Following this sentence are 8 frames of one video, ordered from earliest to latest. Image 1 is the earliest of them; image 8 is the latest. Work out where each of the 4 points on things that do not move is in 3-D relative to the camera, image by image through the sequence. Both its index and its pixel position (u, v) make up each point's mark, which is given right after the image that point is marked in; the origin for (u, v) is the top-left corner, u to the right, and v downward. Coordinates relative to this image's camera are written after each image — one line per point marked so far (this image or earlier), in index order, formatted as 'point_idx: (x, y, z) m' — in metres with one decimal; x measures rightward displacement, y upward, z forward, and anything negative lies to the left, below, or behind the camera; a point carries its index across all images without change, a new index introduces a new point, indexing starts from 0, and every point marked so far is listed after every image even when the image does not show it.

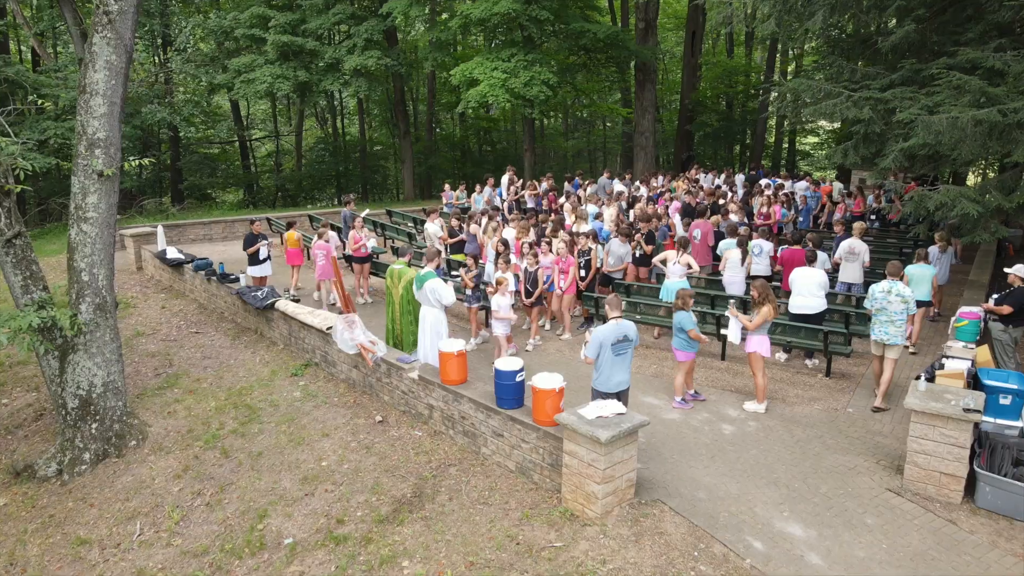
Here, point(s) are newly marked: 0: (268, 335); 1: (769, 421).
0: (-3.6, -0.7, +11.1) m
1: (+2.7, -1.4, +8.0) m
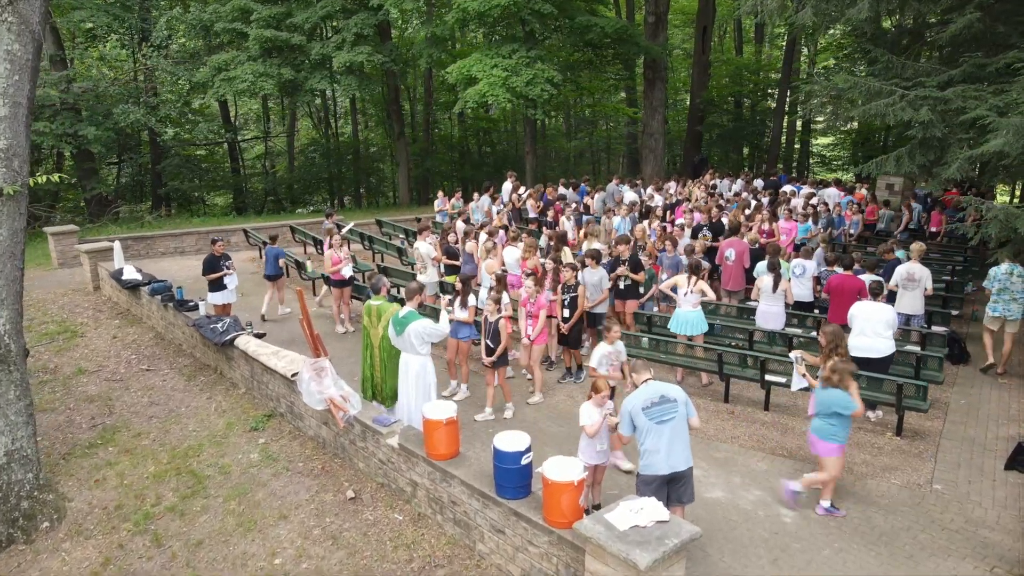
0: (-3.5, -1.1, +9.5) m
1: (+2.7, -1.8, +6.3) m
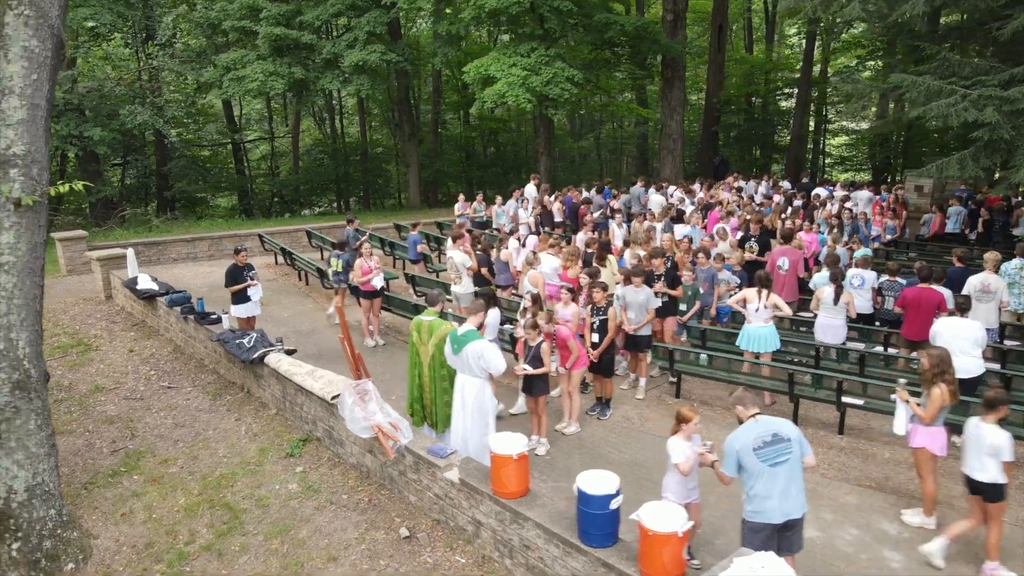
0: (-3.0, -1.3, +8.9) m
1: (+3.3, -1.9, +5.8) m
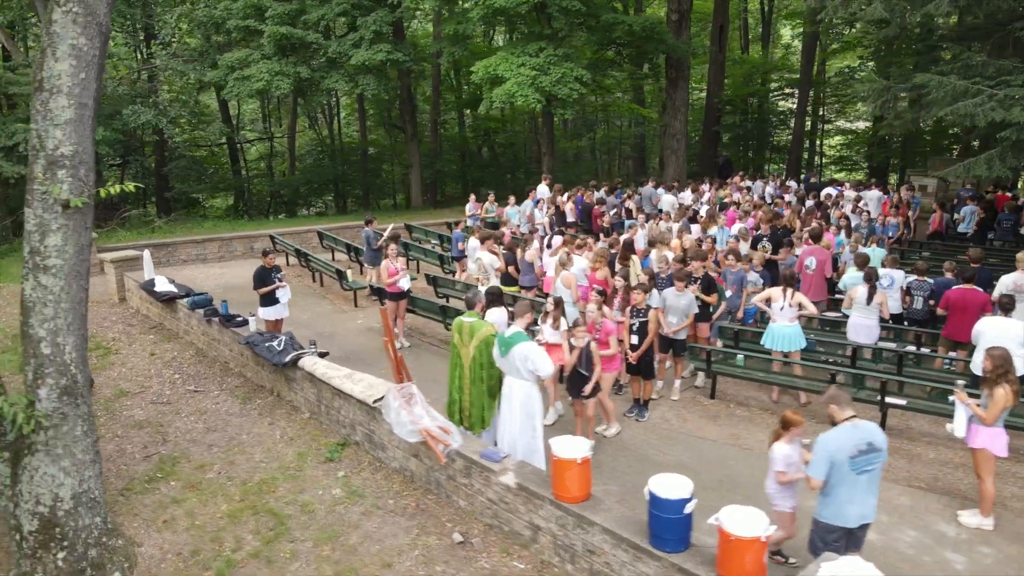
0: (-2.6, -1.3, +8.8) m
1: (+3.7, -1.9, +5.7) m
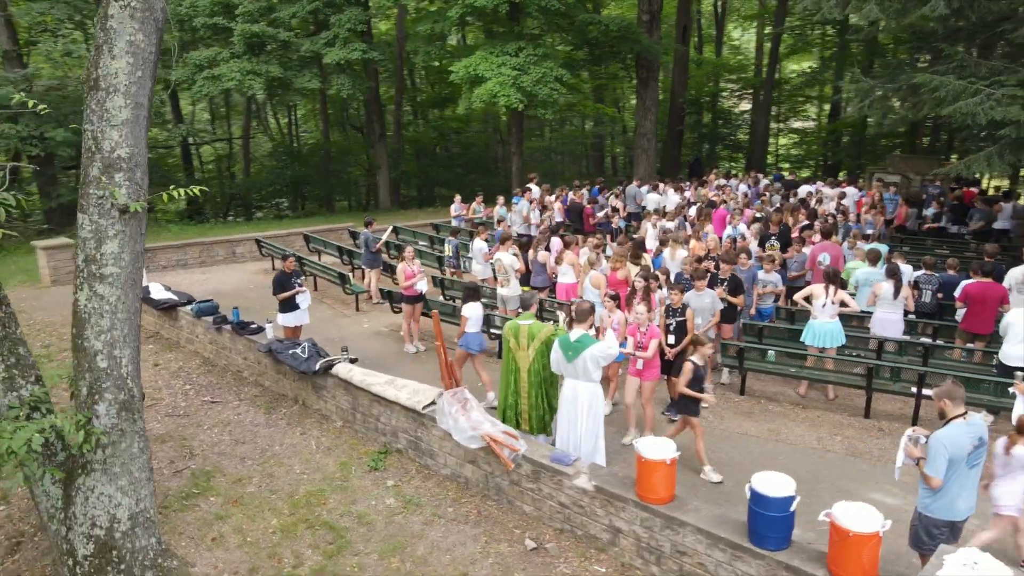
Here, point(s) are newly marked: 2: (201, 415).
0: (-2.2, -1.3, +8.5) m
1: (+4.3, -1.9, +6.0) m
2: (-3.6, -1.5, +8.8) m
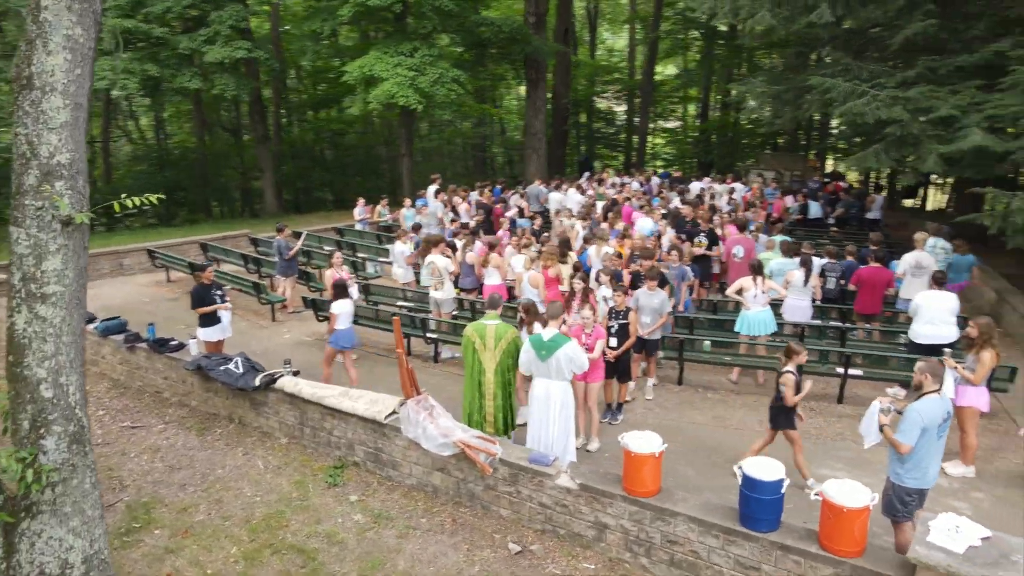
0: (-2.7, -1.4, +8.1) m
1: (+4.2, -1.7, +6.6) m
2: (-4.1, -1.6, +8.1) m
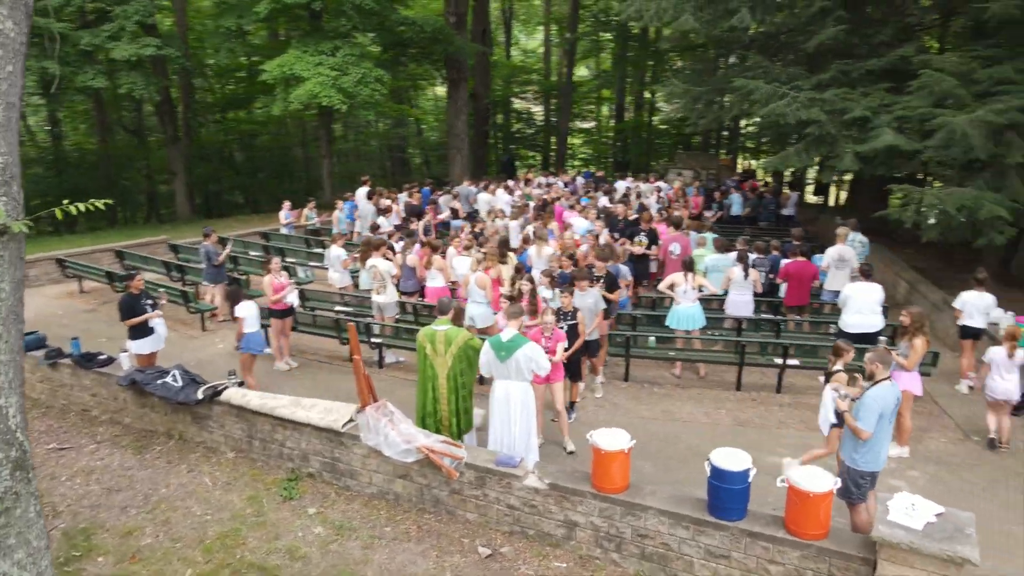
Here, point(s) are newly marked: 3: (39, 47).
0: (-3.2, -1.5, +7.7) m
1: (+3.8, -1.6, +7.0) m
2: (-4.6, -1.8, +7.6) m
3: (-11.4, +5.8, +18.5) m
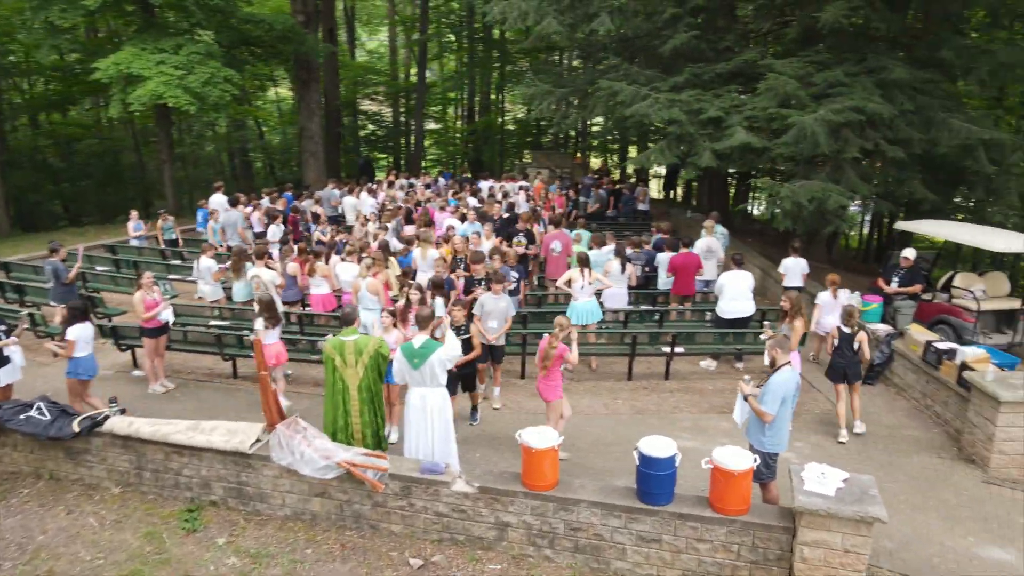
0: (-4.0, -1.7, +7.0) m
1: (+3.0, -1.5, +7.7) m
2: (-5.4, -2.0, +6.5) m
3: (-14.6, +5.2, +15.9) m
